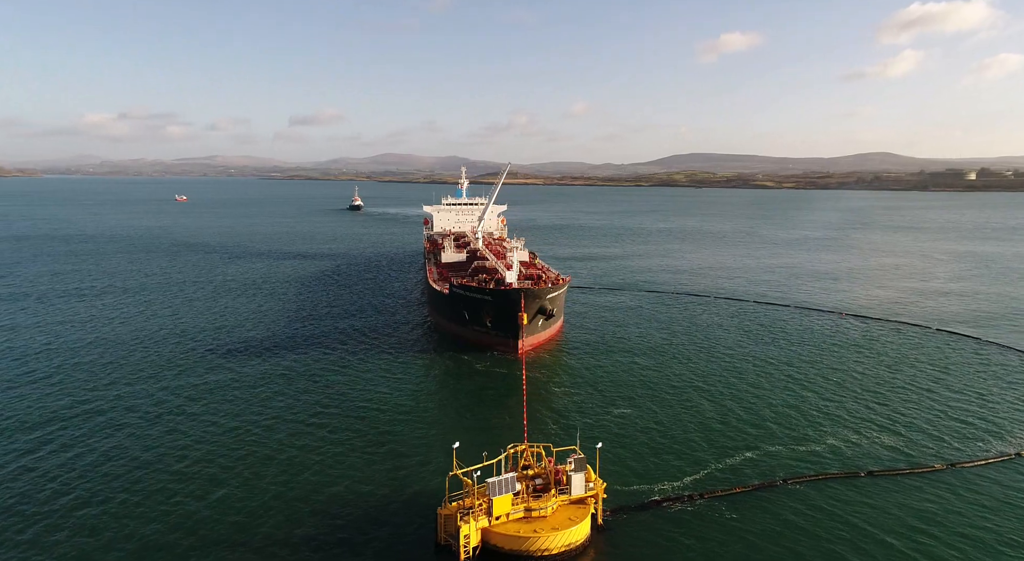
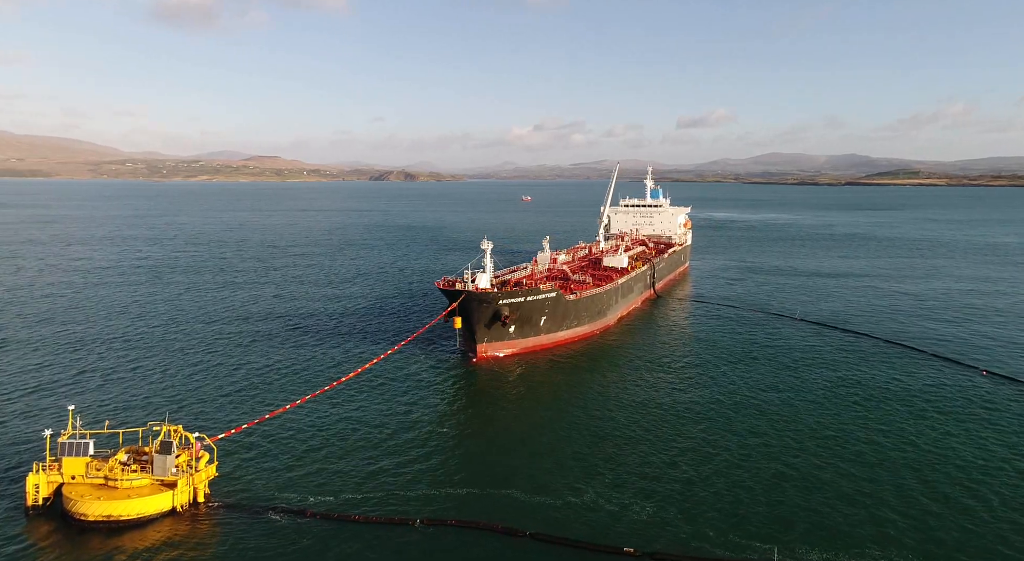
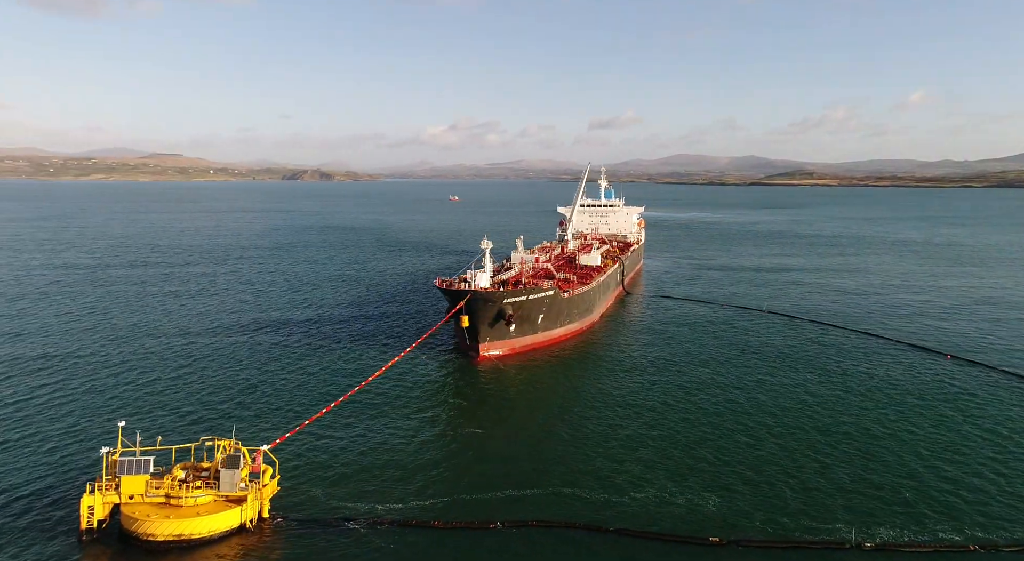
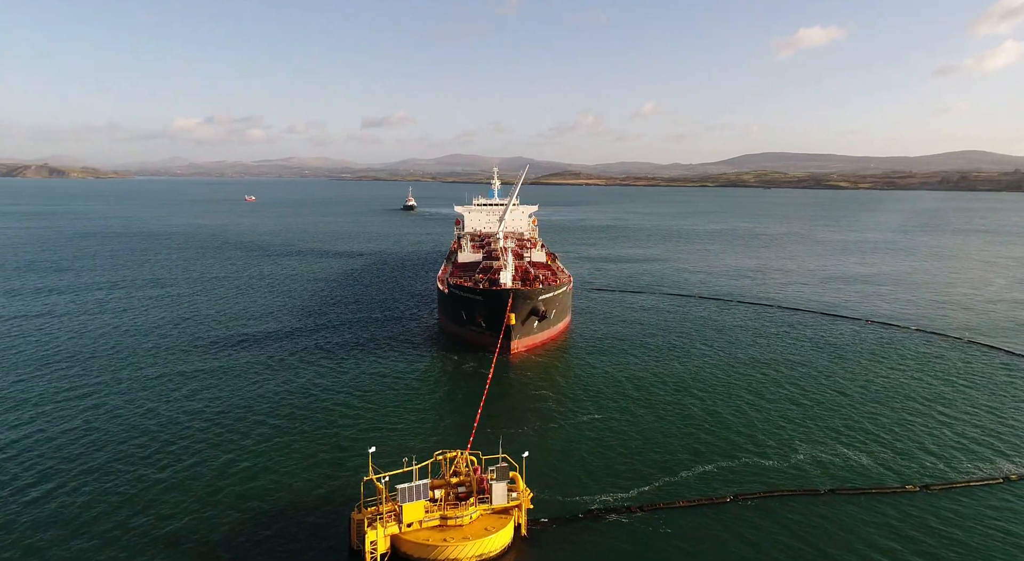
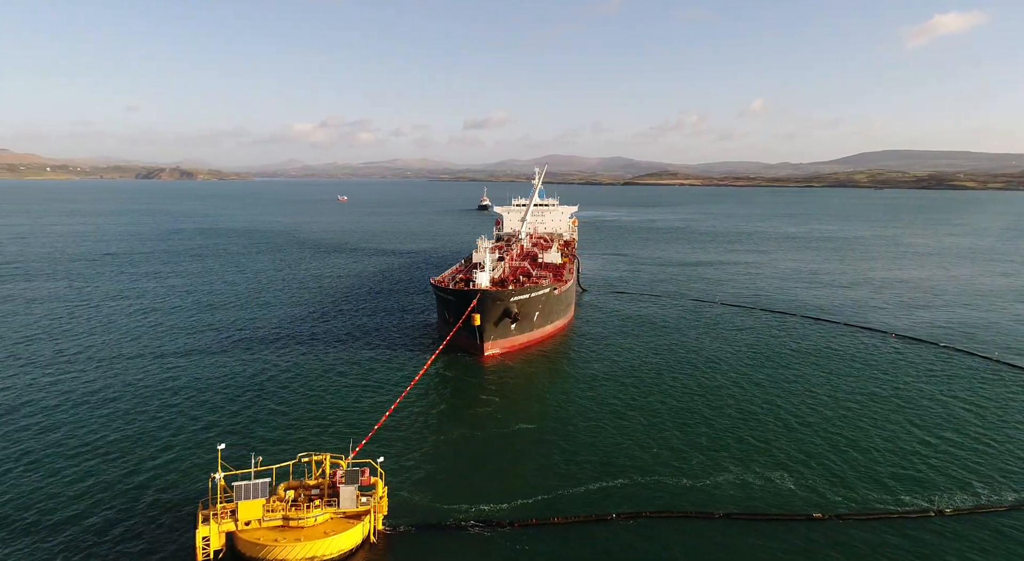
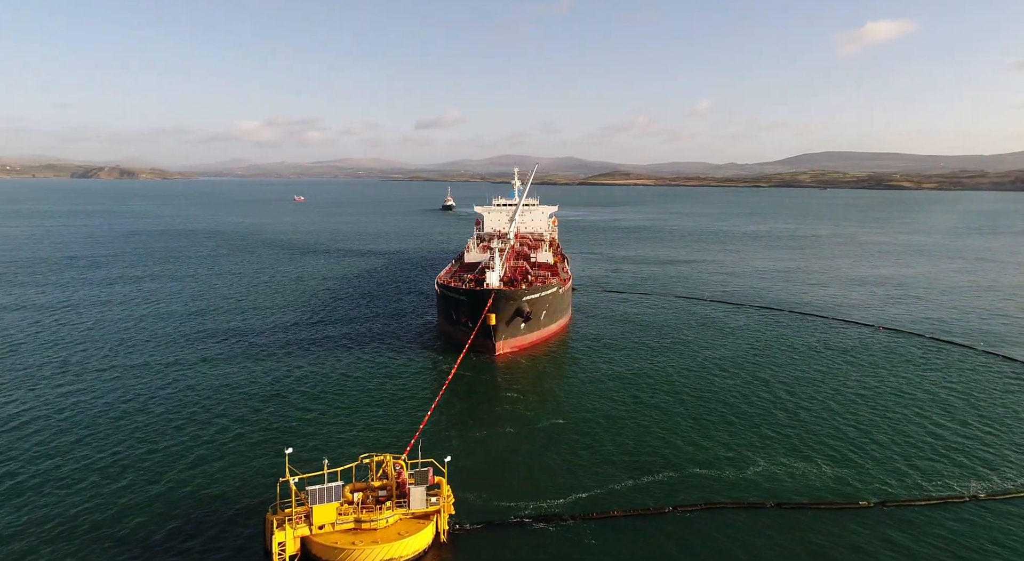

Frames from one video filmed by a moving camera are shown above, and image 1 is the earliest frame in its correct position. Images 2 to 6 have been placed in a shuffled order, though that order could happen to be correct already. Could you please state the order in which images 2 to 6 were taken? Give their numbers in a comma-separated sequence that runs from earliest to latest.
4, 6, 5, 3, 2
